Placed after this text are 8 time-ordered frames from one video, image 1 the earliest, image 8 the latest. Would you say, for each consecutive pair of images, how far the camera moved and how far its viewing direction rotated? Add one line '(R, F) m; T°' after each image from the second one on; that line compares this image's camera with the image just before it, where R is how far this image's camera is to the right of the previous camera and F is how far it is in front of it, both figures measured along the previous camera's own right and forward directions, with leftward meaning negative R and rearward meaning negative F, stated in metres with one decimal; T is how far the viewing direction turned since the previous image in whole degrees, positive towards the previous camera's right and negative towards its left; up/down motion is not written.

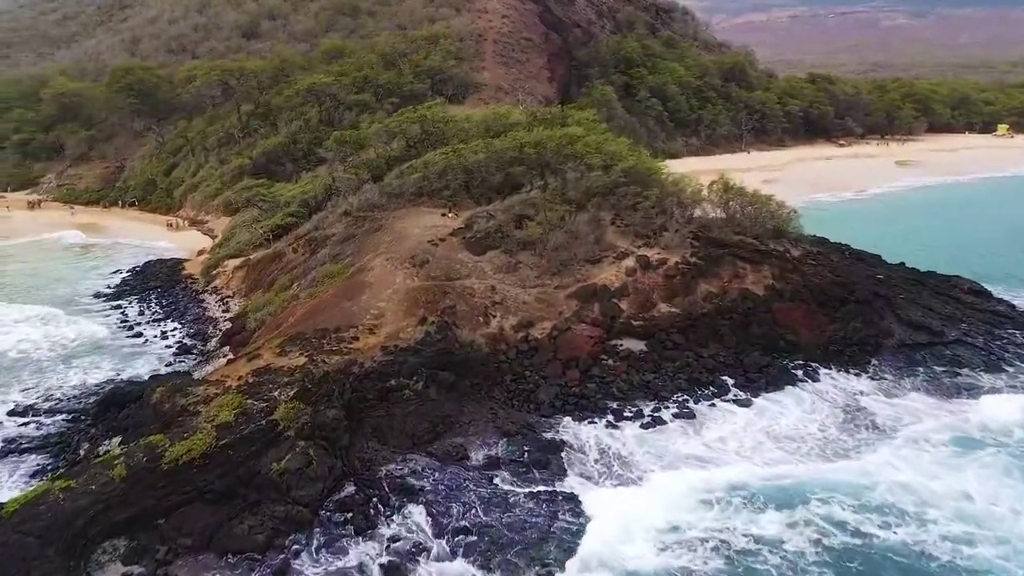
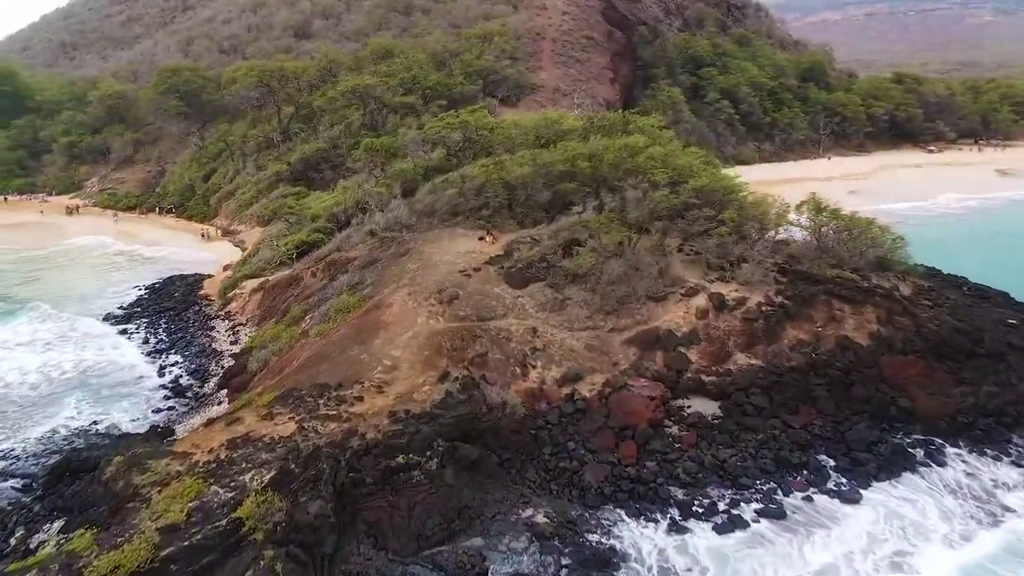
(+0.3, +3.7) m; -5°
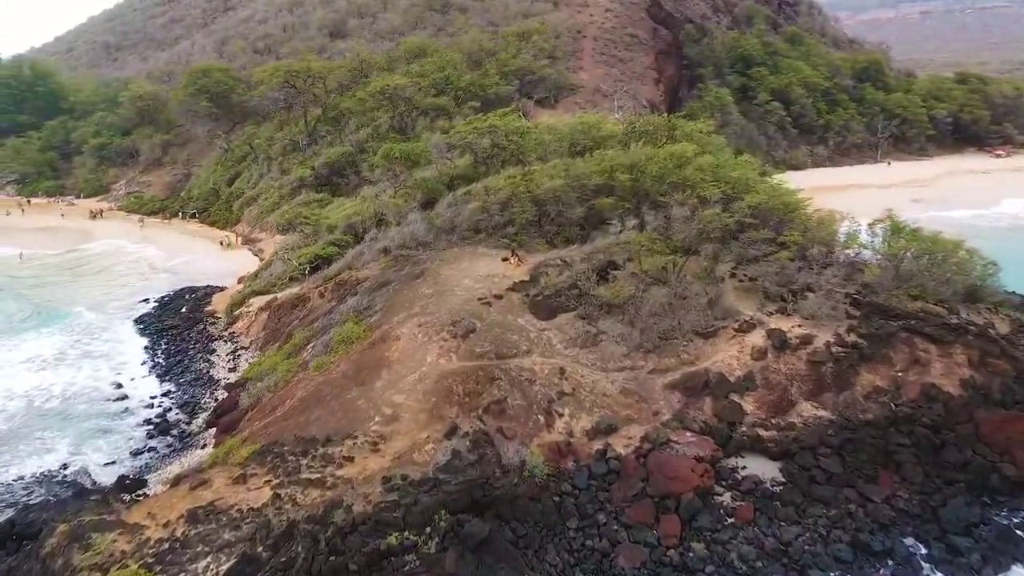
(+0.3, +2.5) m; -3°
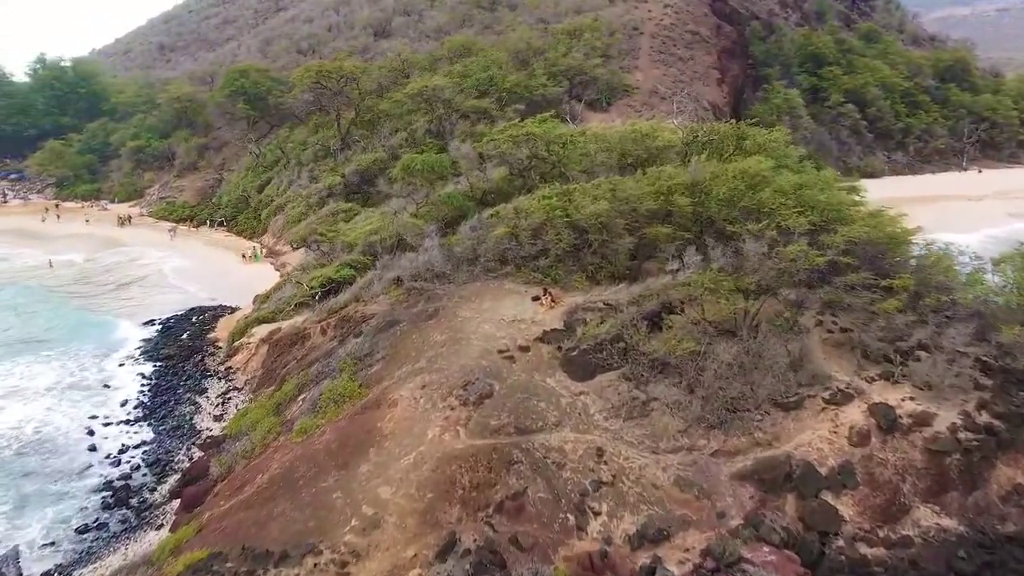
(+0.4, +3.4) m; -4°
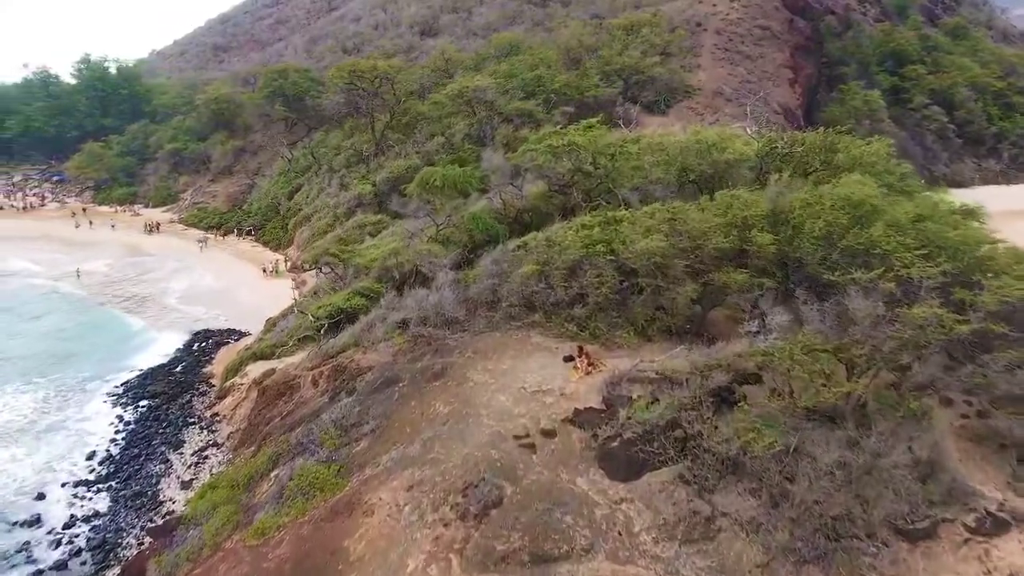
(+0.4, +3.4) m; -4°
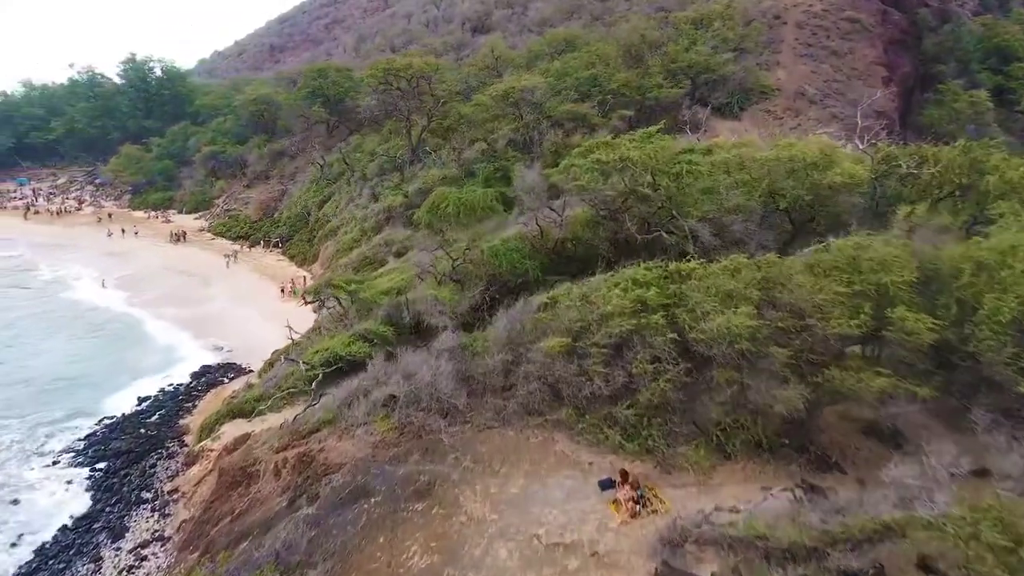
(+0.5, +3.8) m; -5°
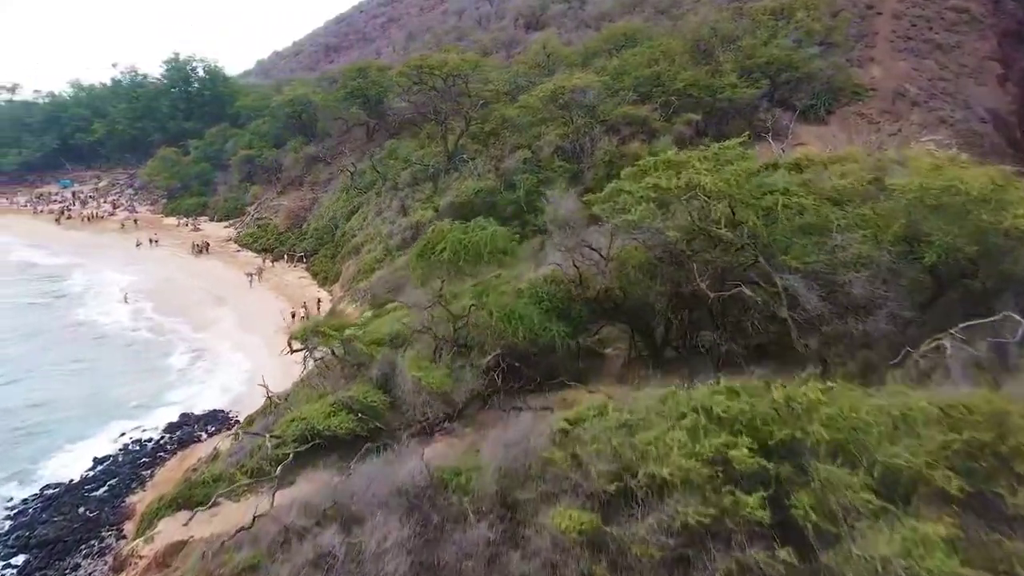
(+0.5, +3.9) m; -5°
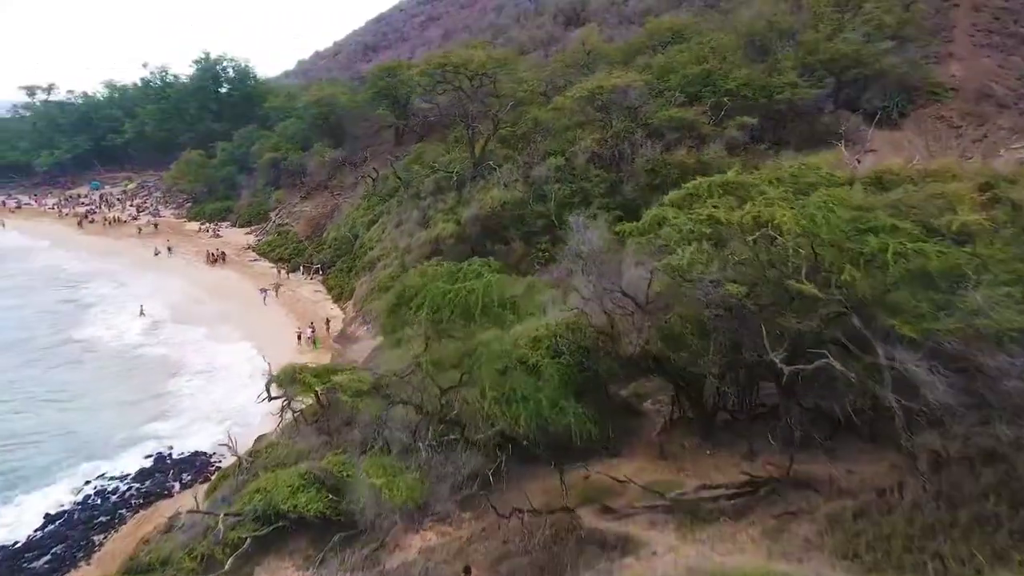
(+0.4, +2.6) m; -3°
